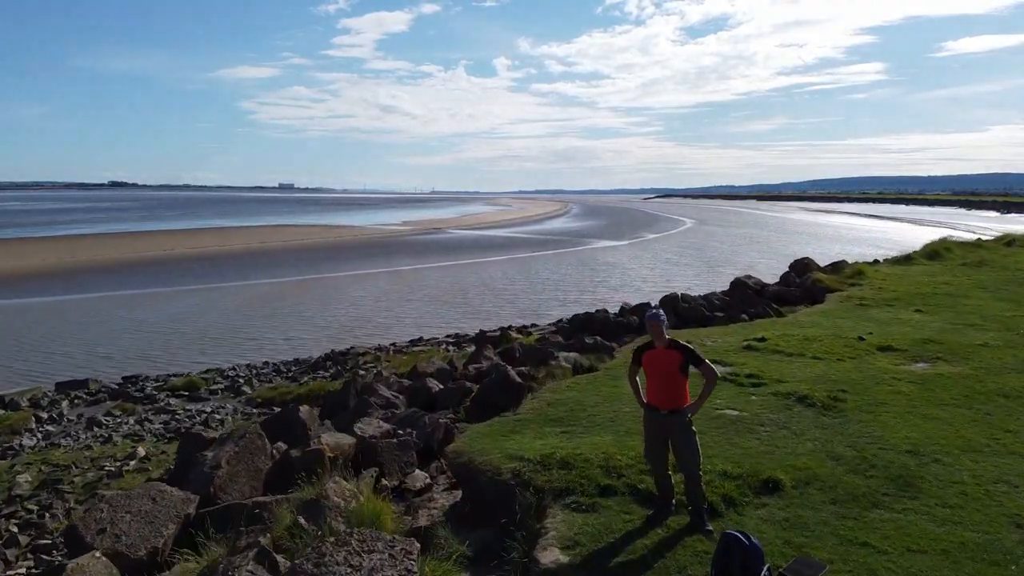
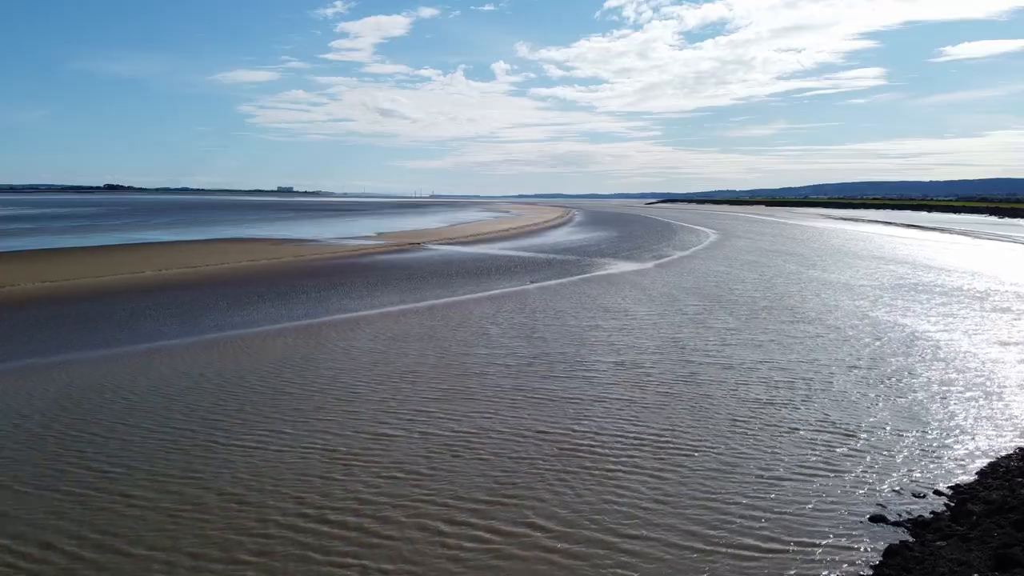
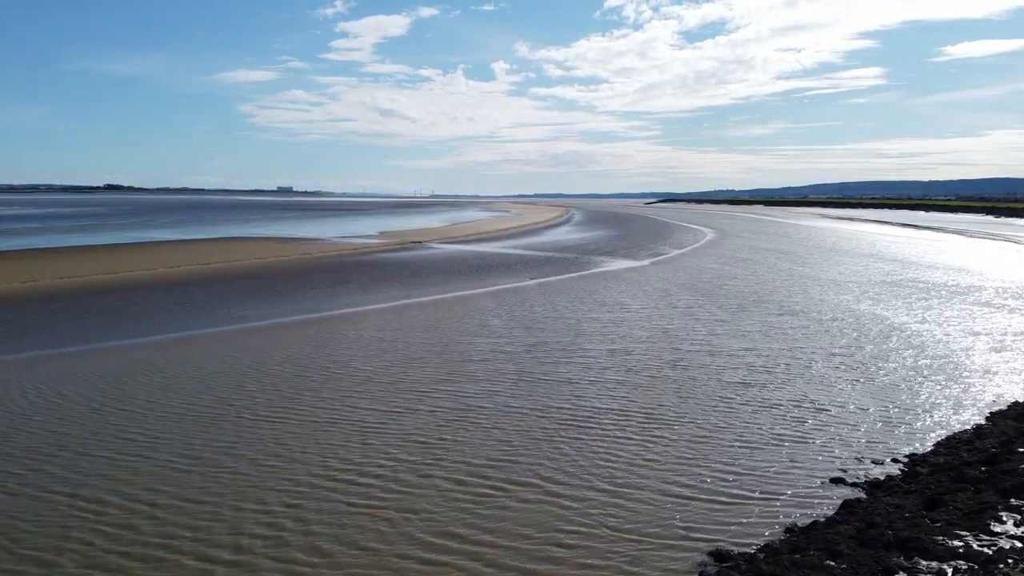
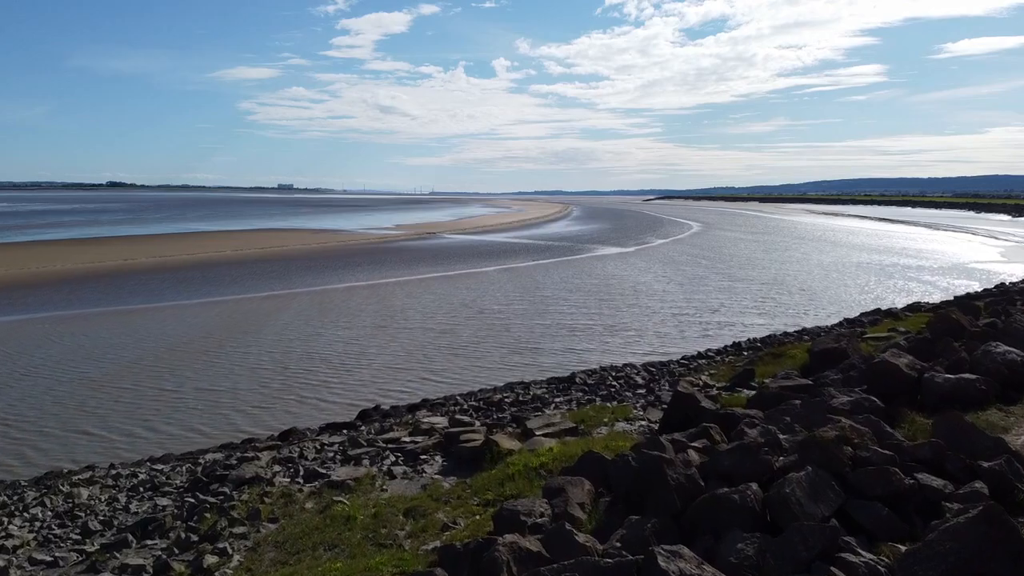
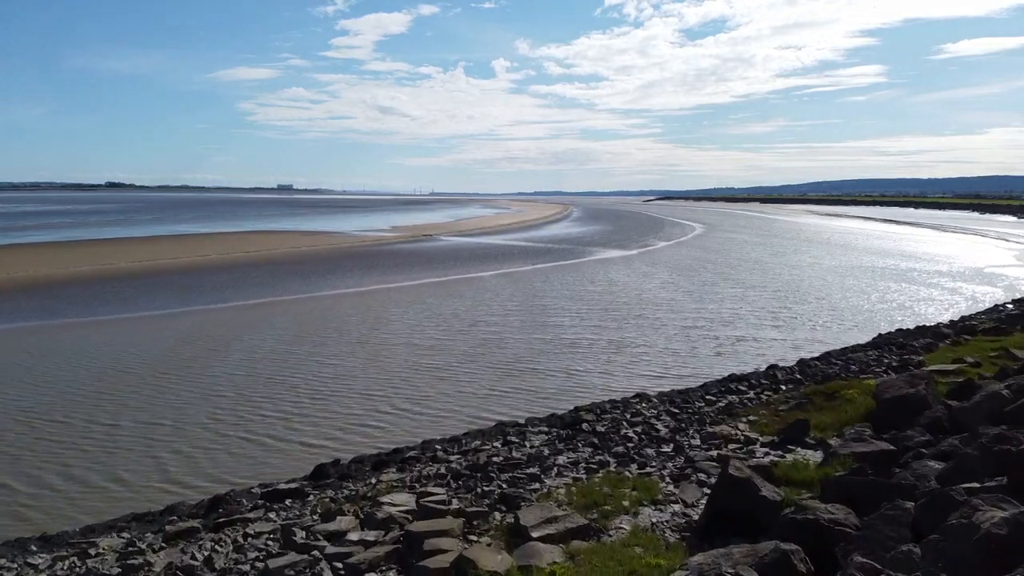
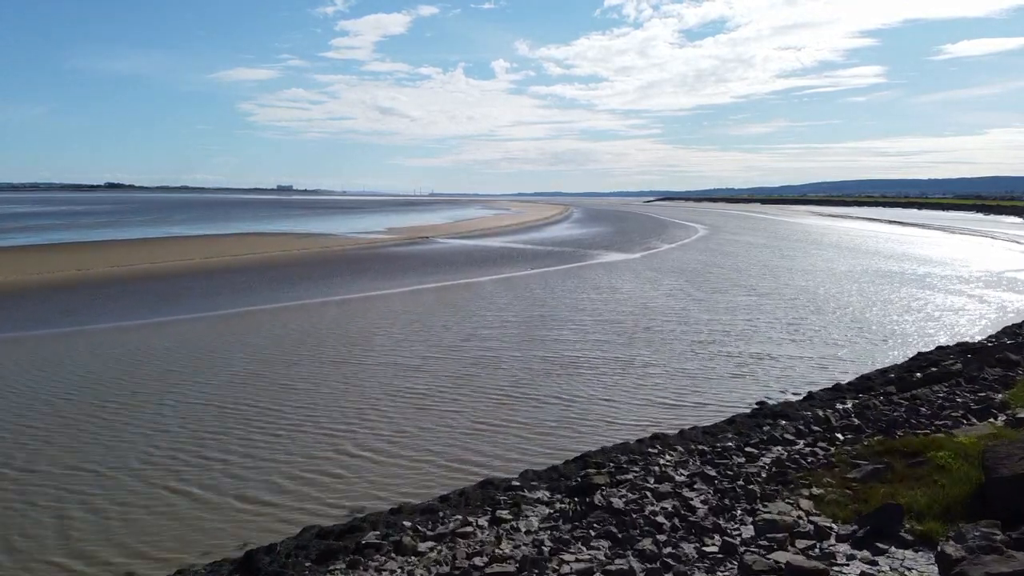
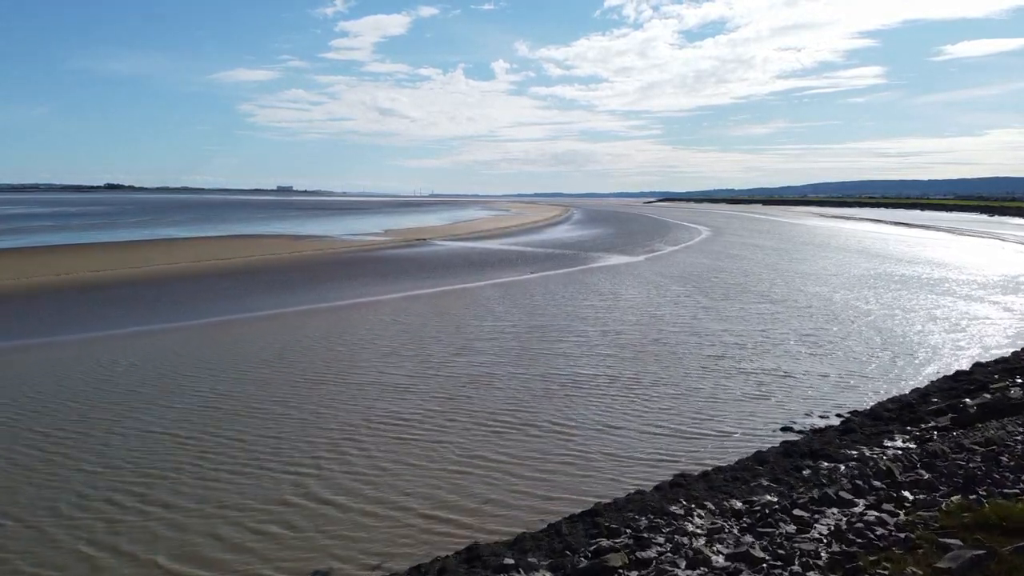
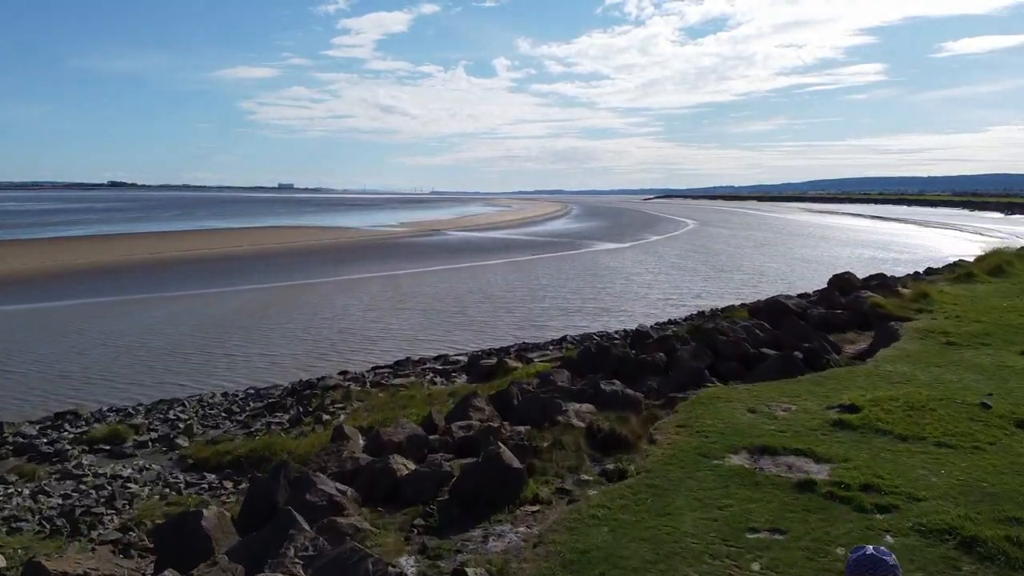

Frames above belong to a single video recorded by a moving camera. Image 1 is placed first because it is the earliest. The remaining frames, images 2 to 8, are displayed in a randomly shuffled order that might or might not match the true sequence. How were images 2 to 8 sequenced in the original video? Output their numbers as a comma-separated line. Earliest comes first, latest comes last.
8, 4, 5, 6, 7, 3, 2
